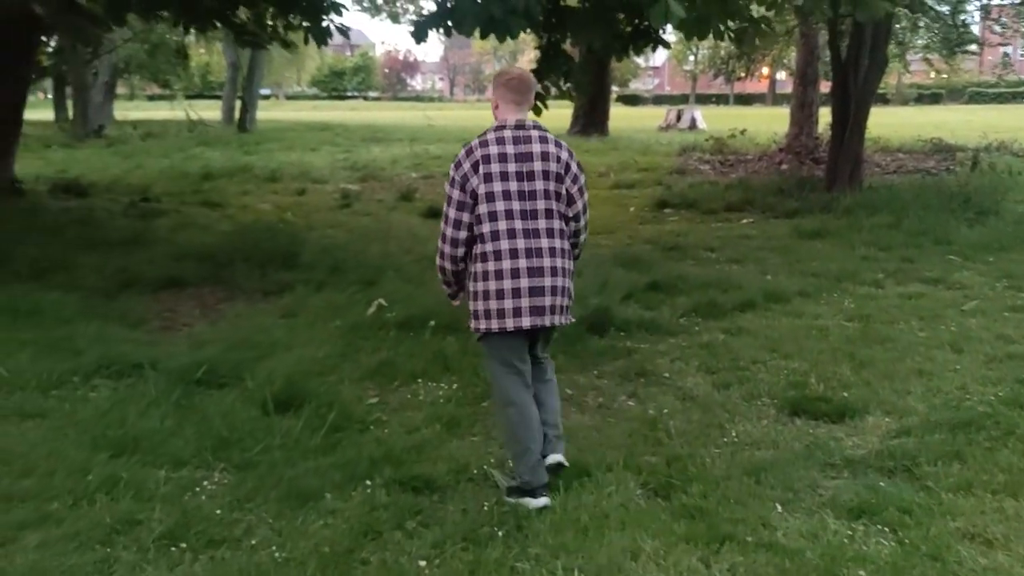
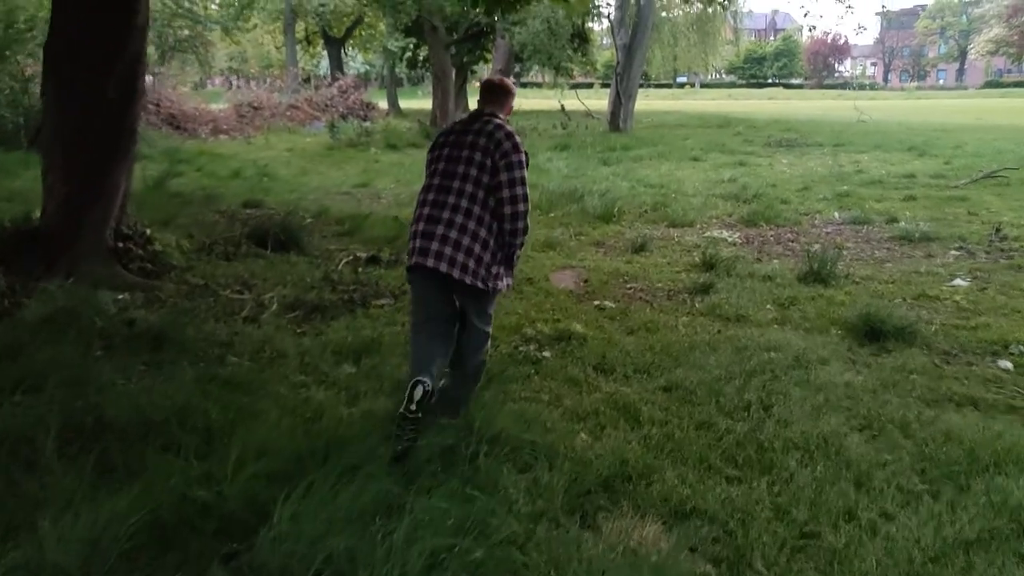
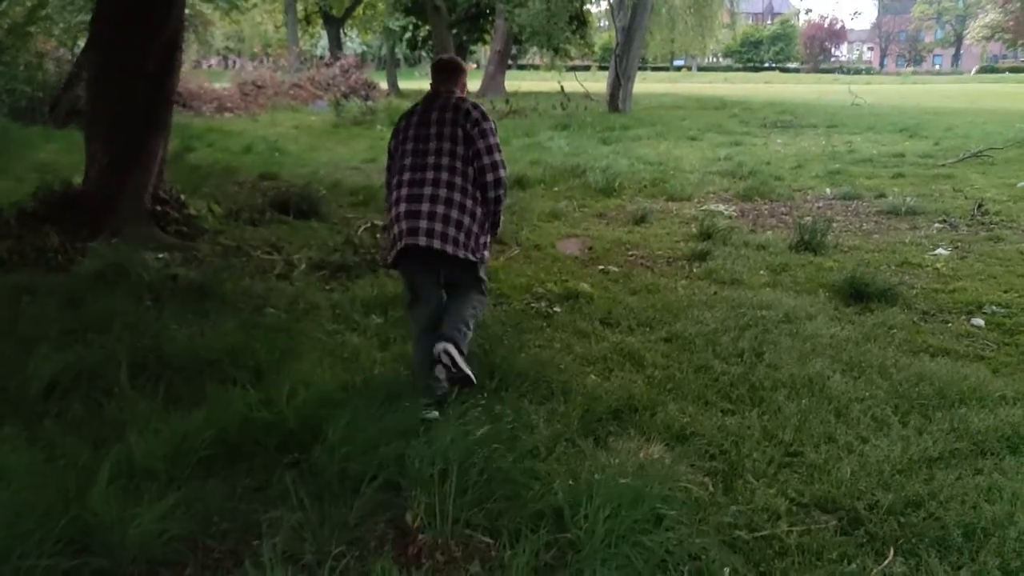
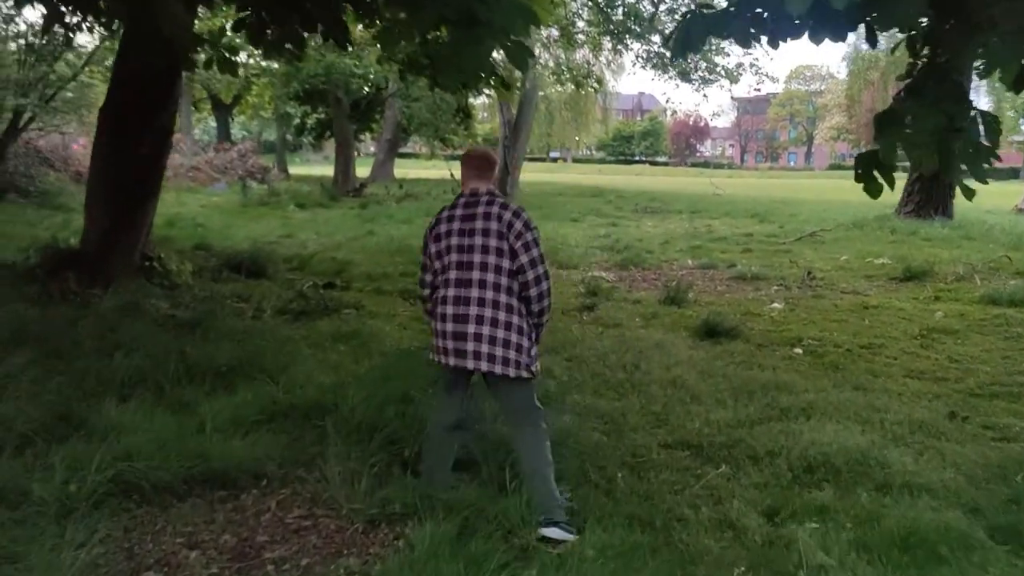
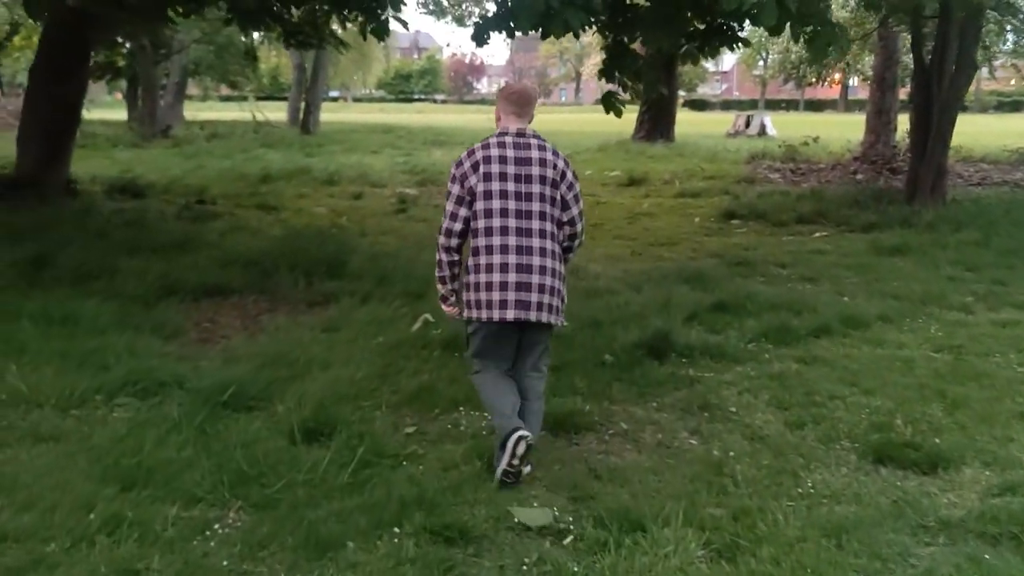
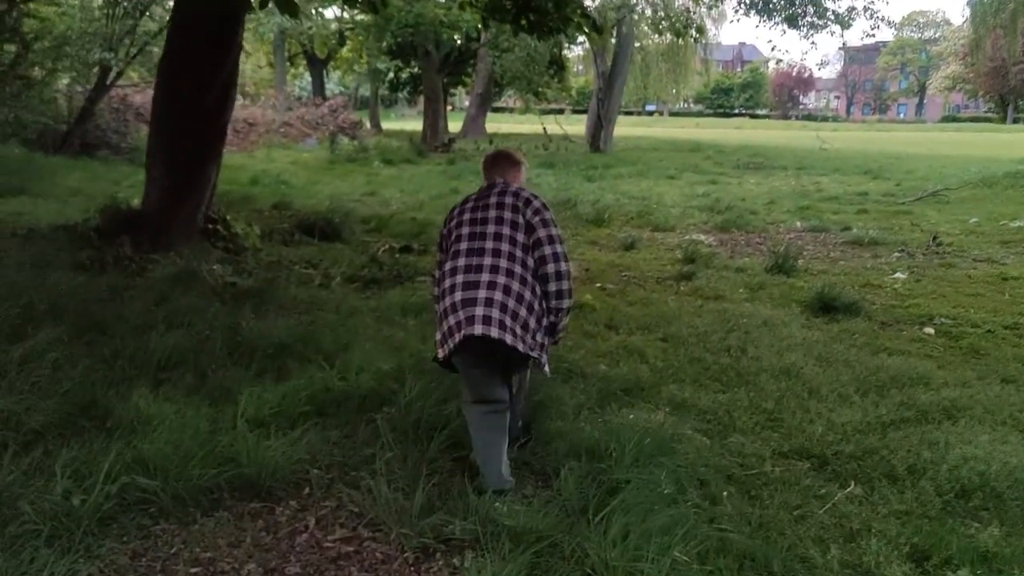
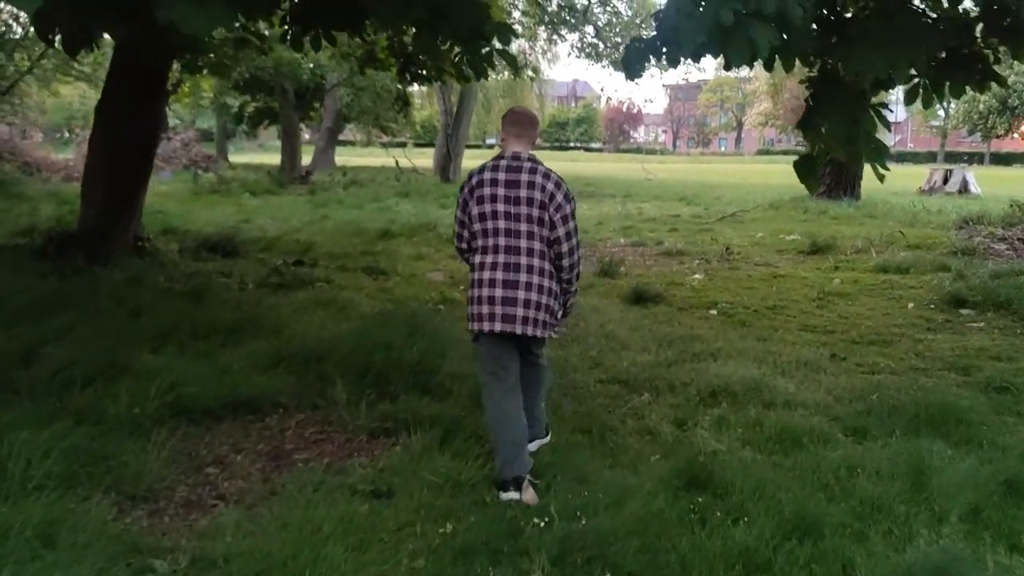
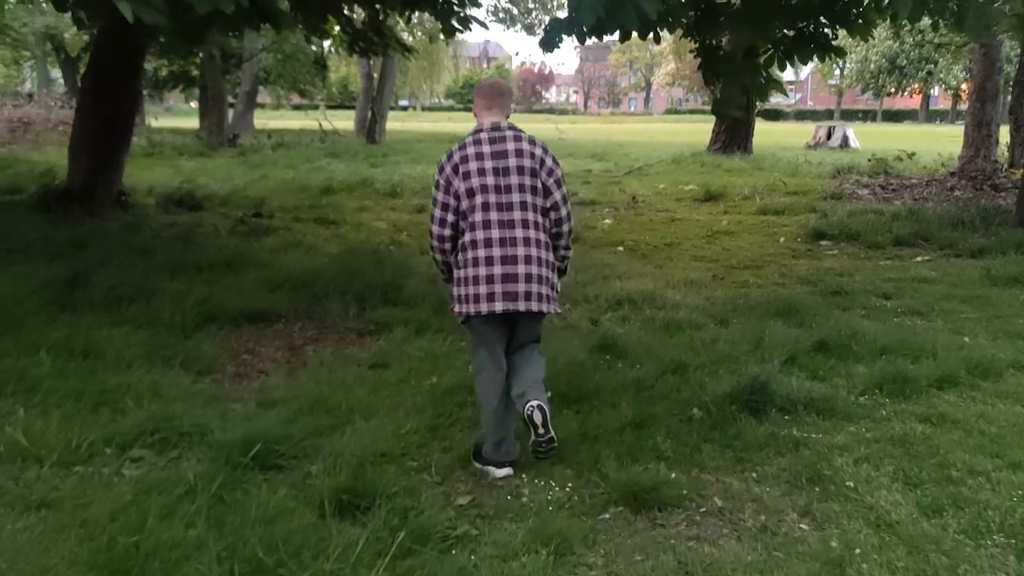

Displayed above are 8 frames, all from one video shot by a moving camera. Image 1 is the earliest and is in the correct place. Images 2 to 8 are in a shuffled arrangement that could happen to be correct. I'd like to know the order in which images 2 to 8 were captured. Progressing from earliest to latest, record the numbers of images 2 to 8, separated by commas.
5, 8, 7, 4, 6, 3, 2
